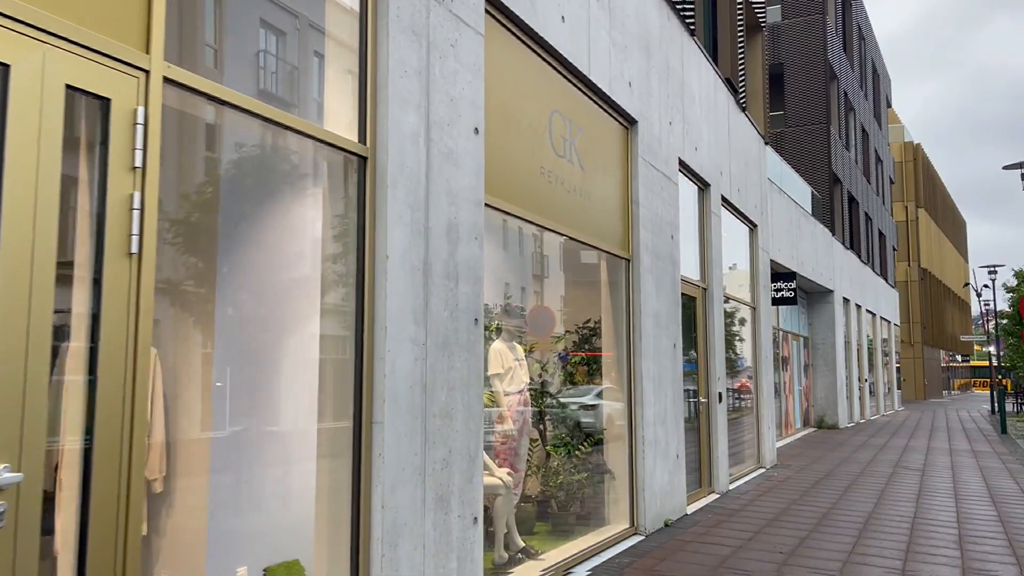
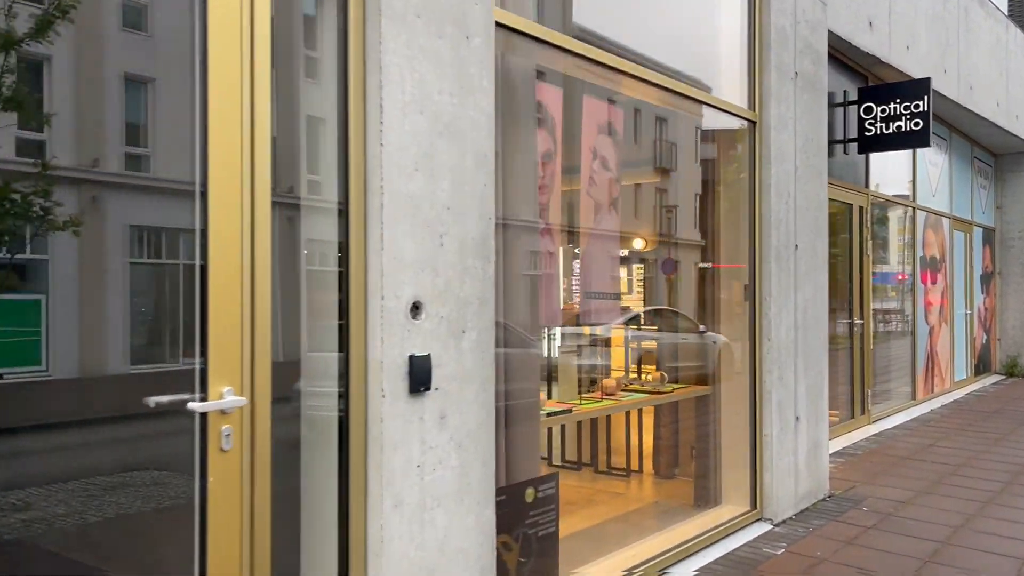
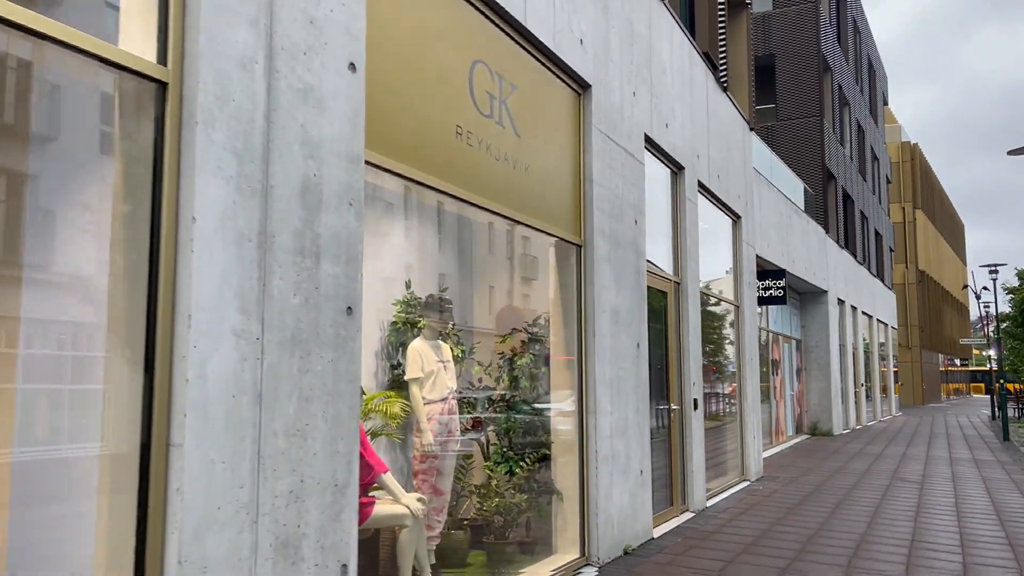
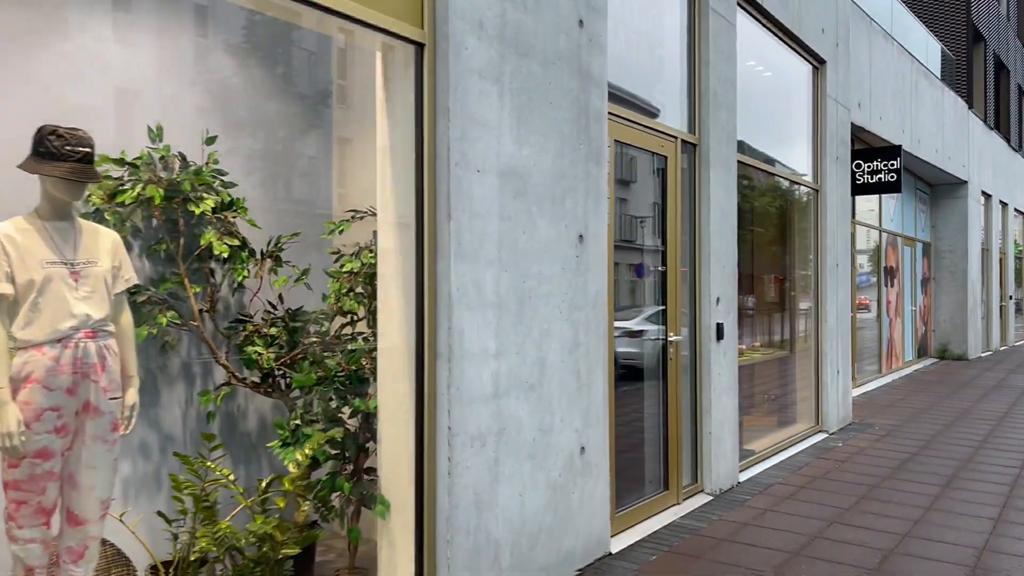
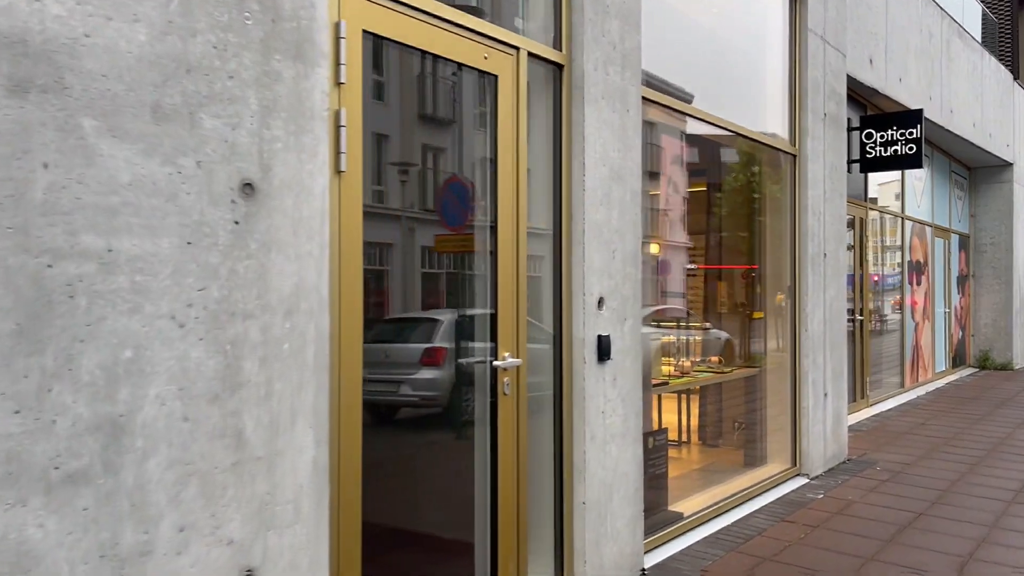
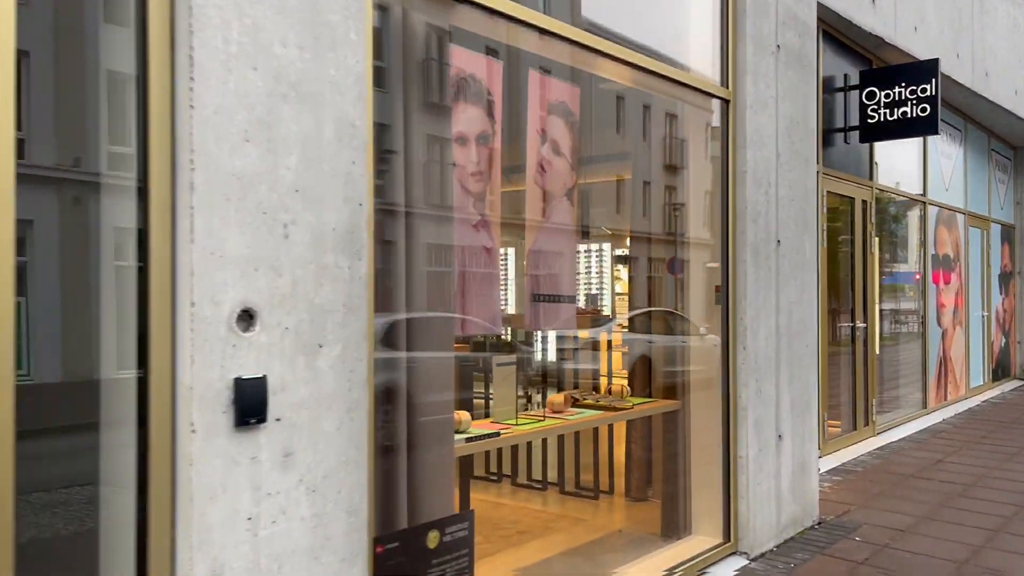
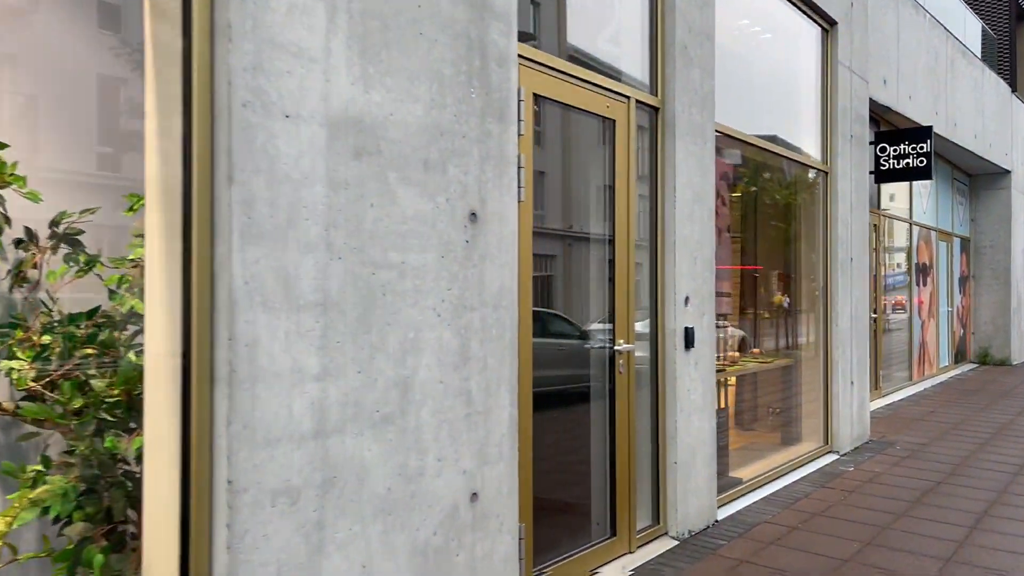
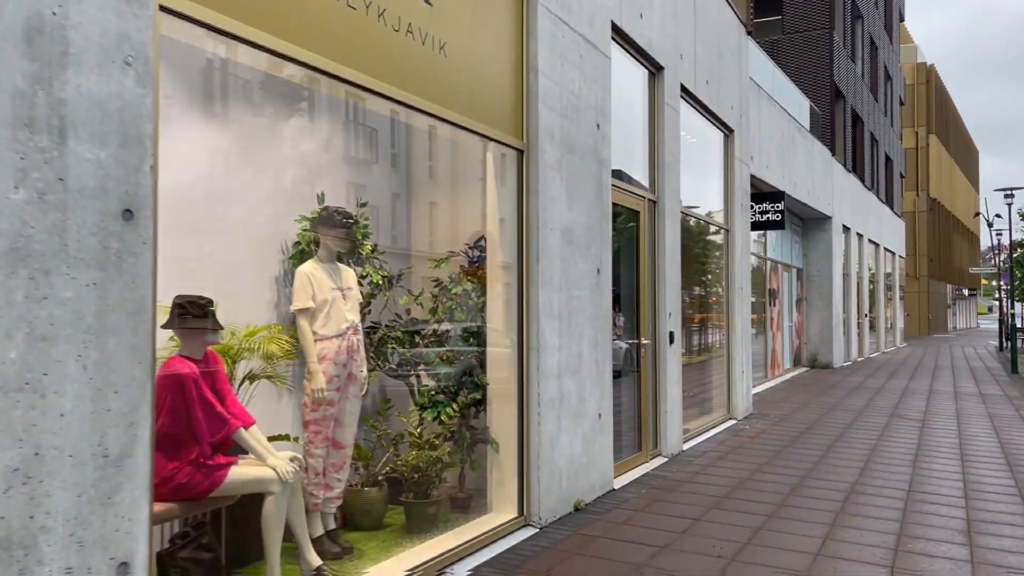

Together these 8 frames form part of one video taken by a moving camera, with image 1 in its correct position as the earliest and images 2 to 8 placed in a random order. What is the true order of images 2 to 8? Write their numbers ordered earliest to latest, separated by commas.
3, 8, 4, 7, 5, 2, 6
